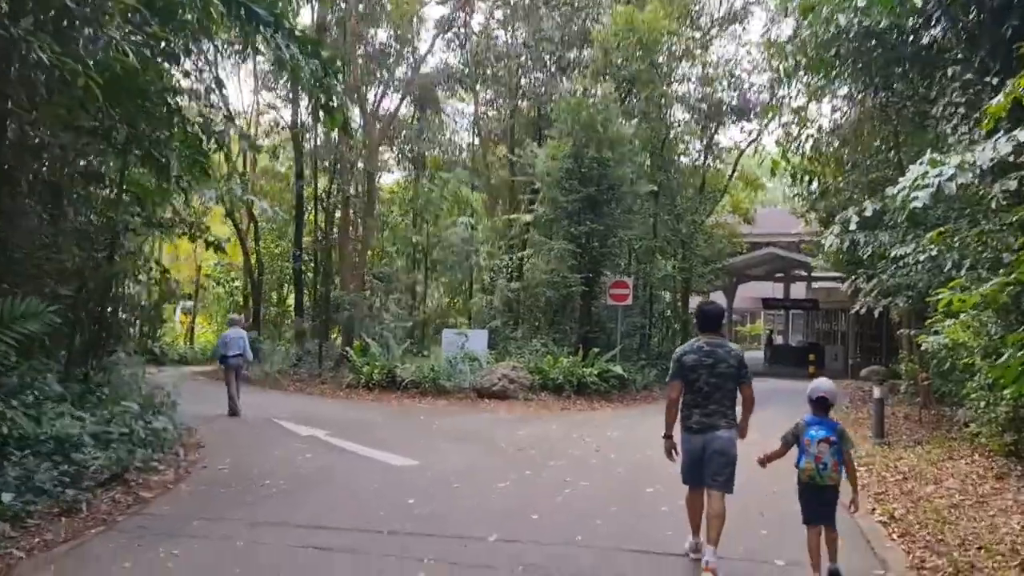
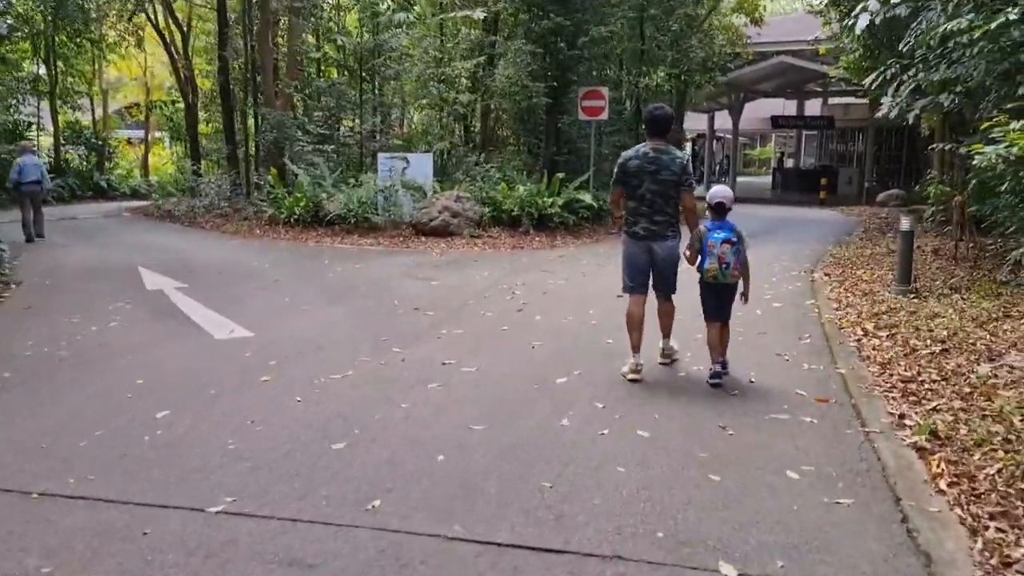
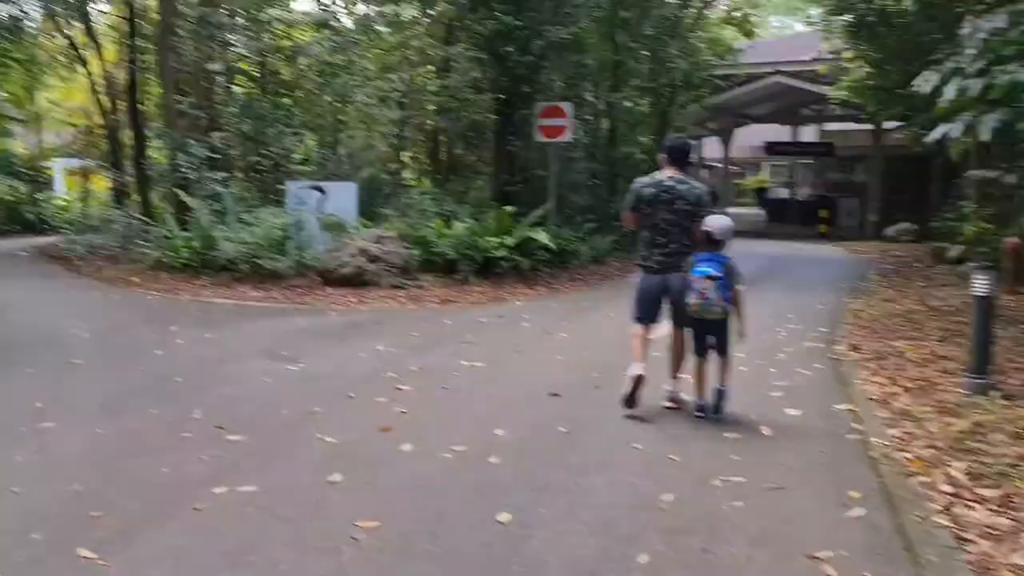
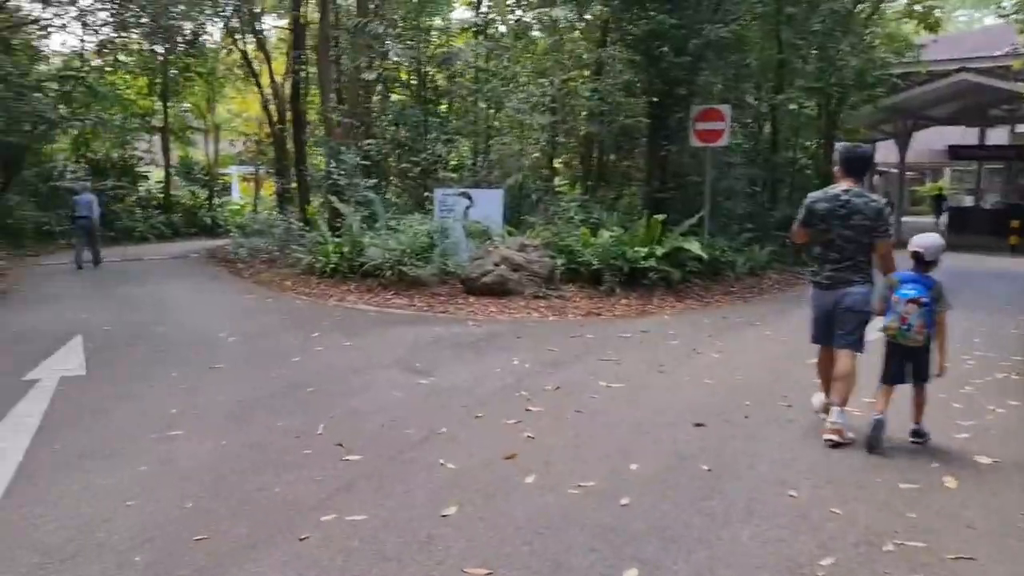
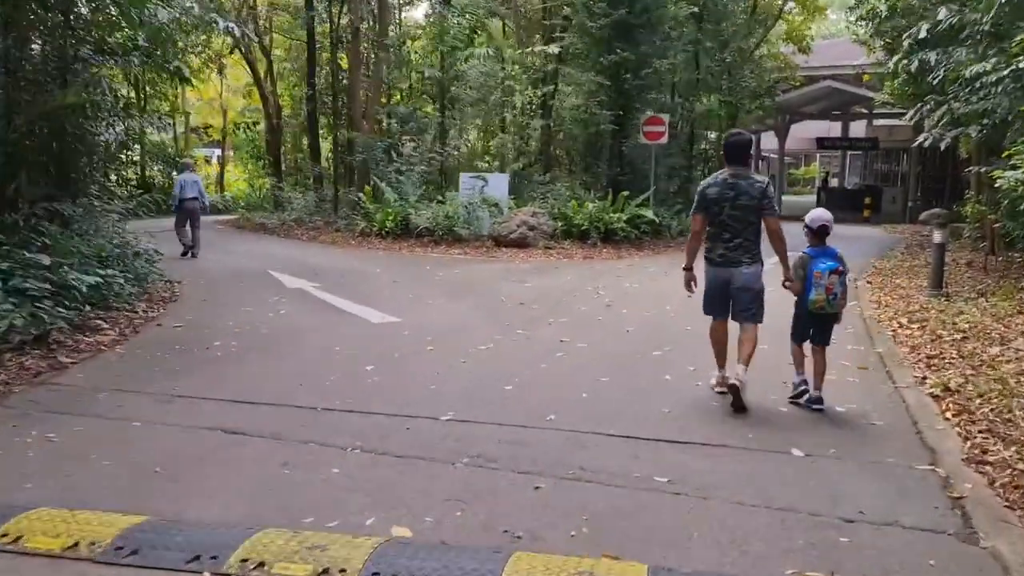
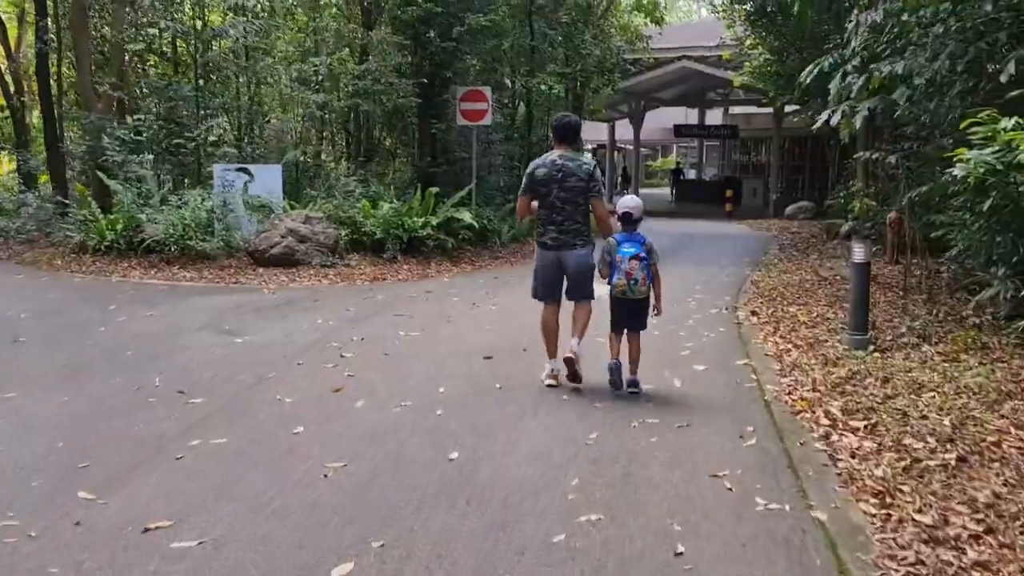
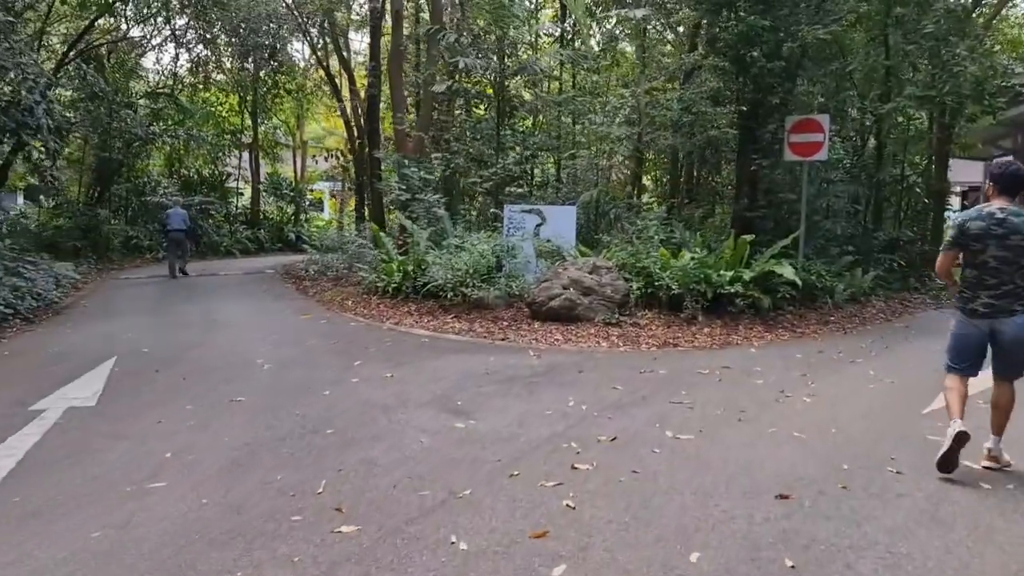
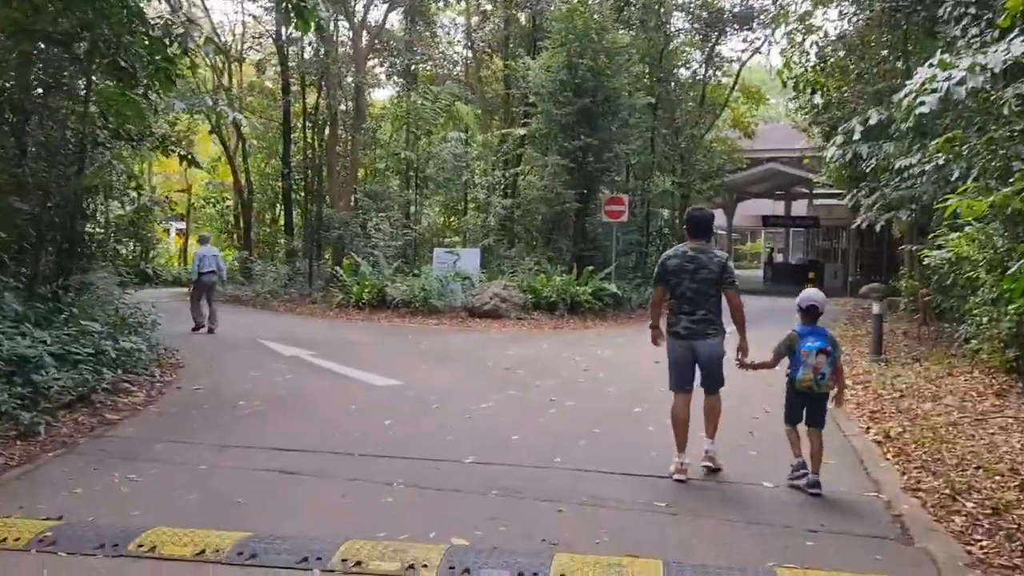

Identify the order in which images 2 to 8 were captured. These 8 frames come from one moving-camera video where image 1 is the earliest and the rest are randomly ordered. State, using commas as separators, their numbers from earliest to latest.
8, 5, 2, 6, 3, 4, 7
